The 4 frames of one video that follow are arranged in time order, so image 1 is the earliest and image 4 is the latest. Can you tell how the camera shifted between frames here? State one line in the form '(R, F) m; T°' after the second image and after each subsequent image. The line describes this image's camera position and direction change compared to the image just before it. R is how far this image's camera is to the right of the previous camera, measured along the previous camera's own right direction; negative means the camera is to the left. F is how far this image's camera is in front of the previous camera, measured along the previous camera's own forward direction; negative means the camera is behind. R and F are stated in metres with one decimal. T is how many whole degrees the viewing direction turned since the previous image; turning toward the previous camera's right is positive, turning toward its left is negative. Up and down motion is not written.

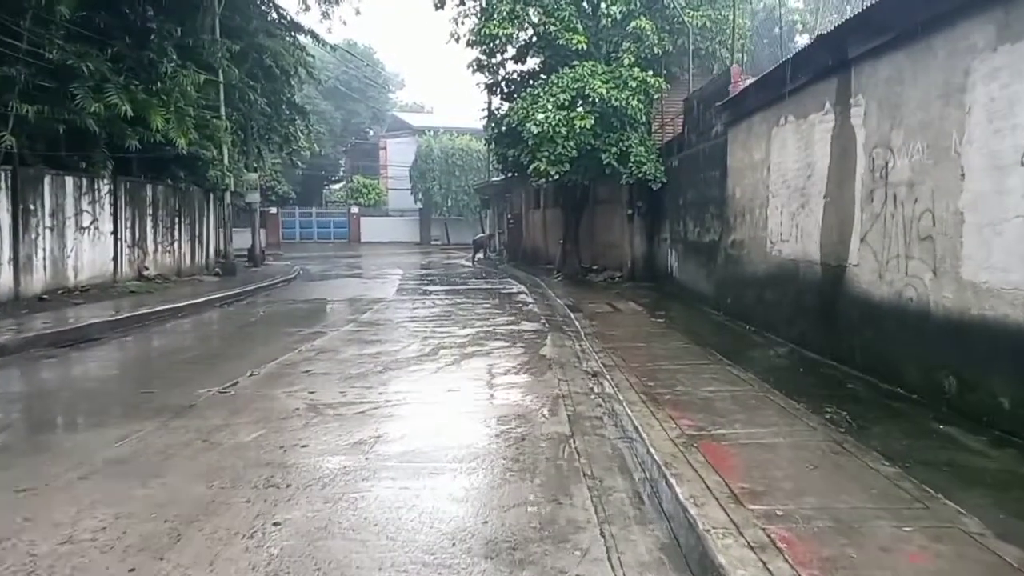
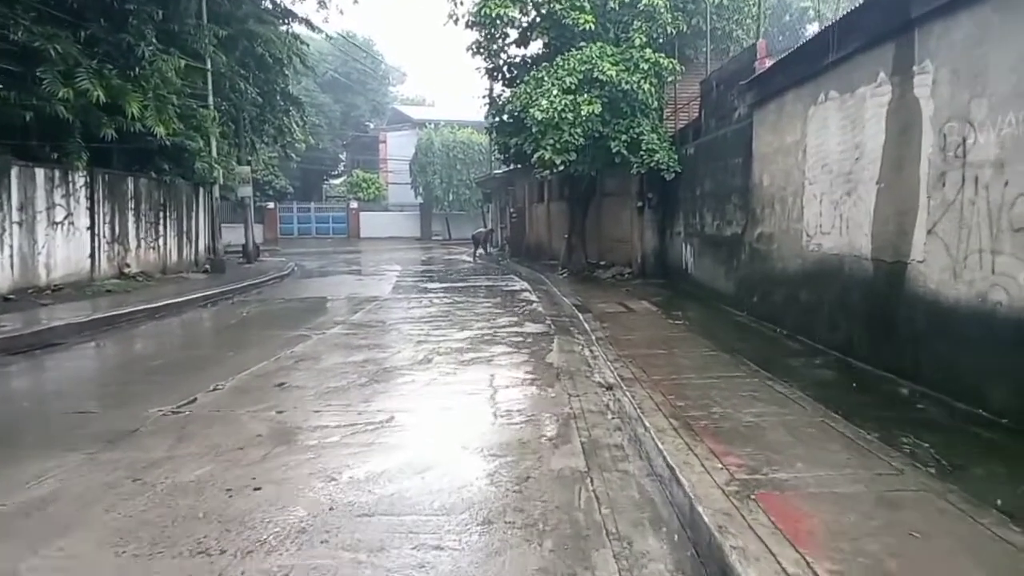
(0.0, +1.2) m; 0°
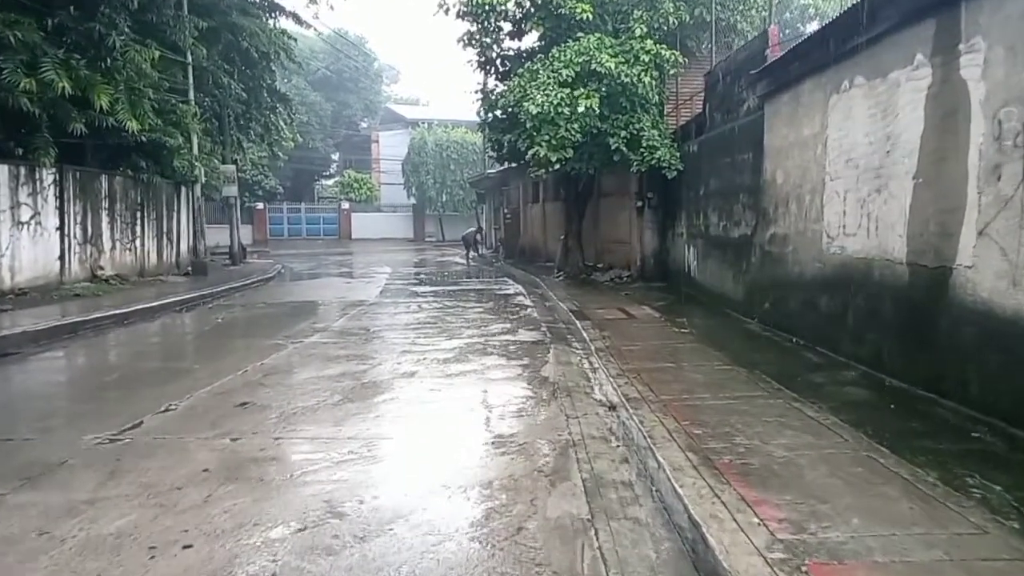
(0.0, +0.9) m; 0°
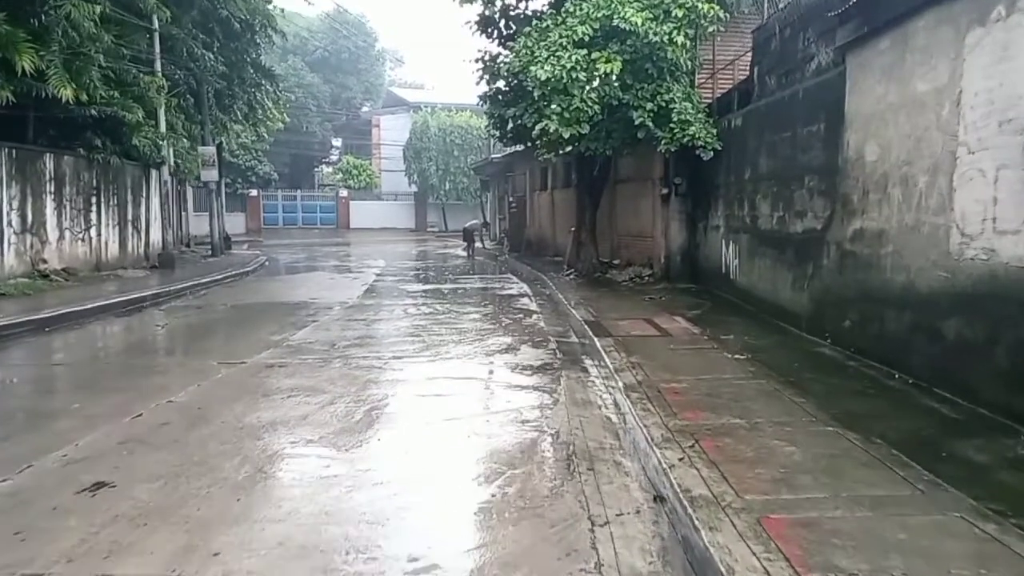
(+0.1, +2.6) m; -1°
